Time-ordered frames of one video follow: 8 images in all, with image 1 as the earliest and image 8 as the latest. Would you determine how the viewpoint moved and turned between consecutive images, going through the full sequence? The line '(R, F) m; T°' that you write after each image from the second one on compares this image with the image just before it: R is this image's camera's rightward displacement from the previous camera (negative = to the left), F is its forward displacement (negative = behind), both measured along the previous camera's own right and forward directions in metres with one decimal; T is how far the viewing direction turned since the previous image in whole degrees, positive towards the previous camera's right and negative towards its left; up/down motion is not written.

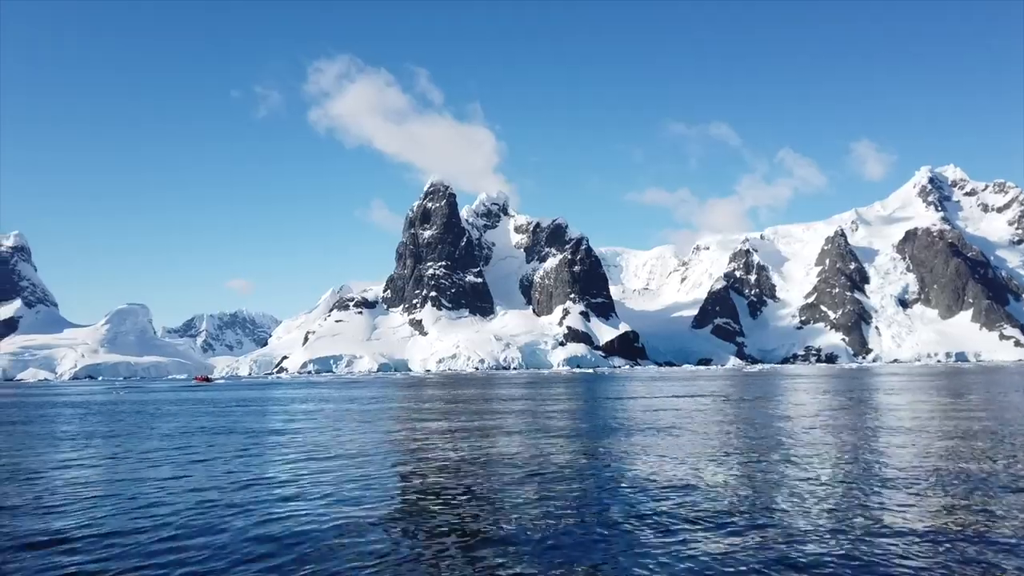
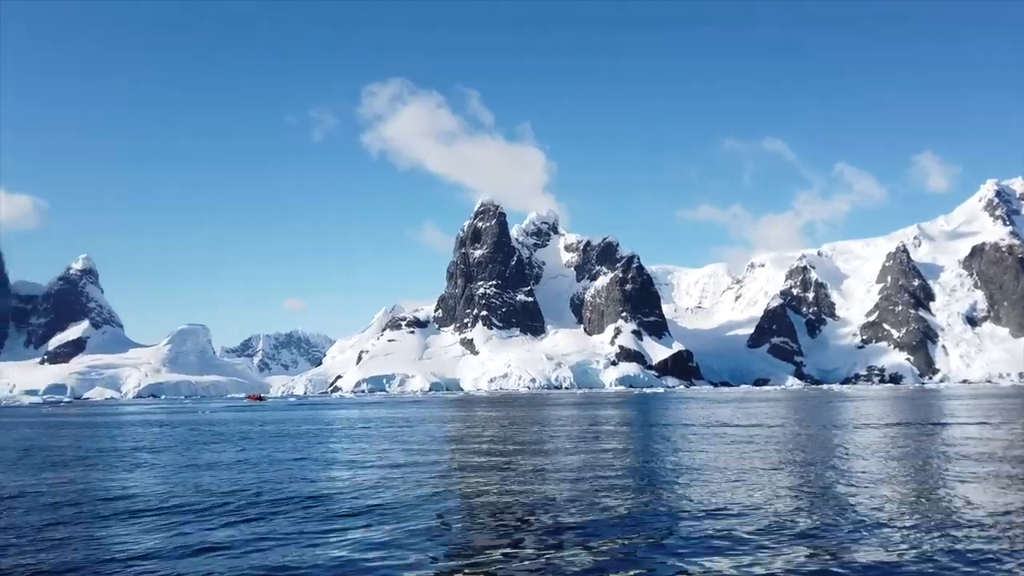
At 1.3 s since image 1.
(-0.3, +0.7) m; -4°
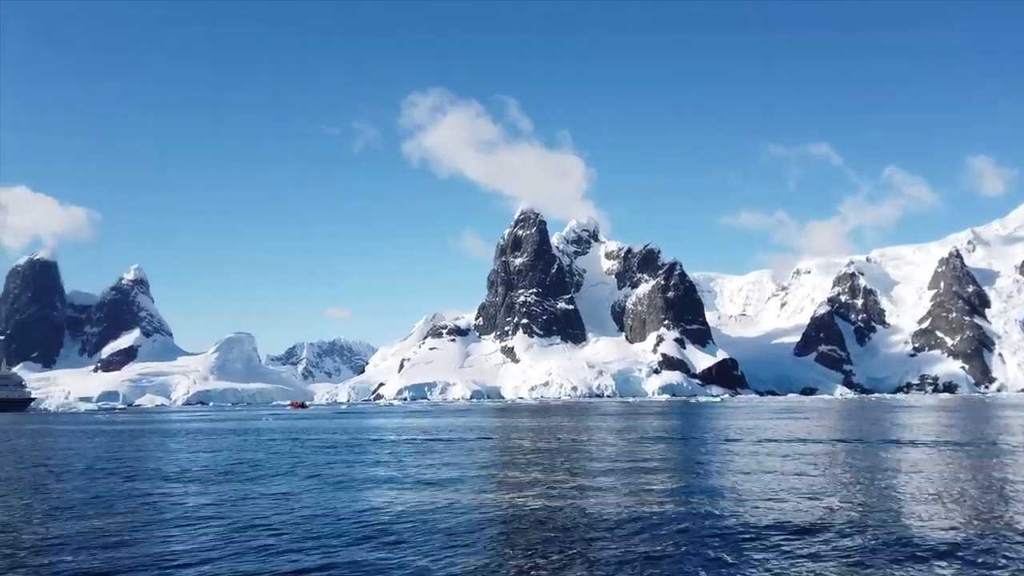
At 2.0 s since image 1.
(-0.2, +0.7) m; -3°
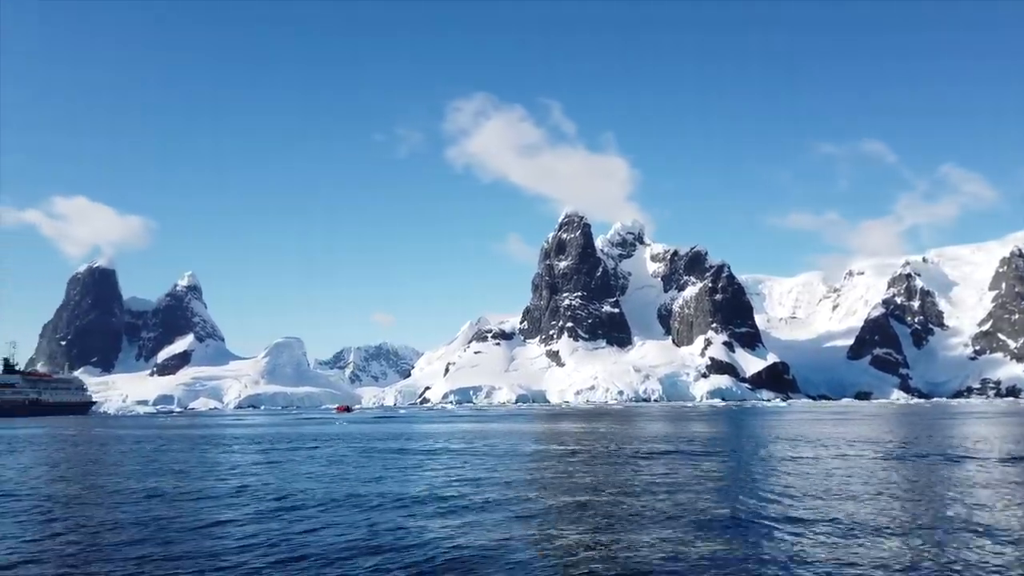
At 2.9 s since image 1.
(-0.2, +0.9) m; -3°
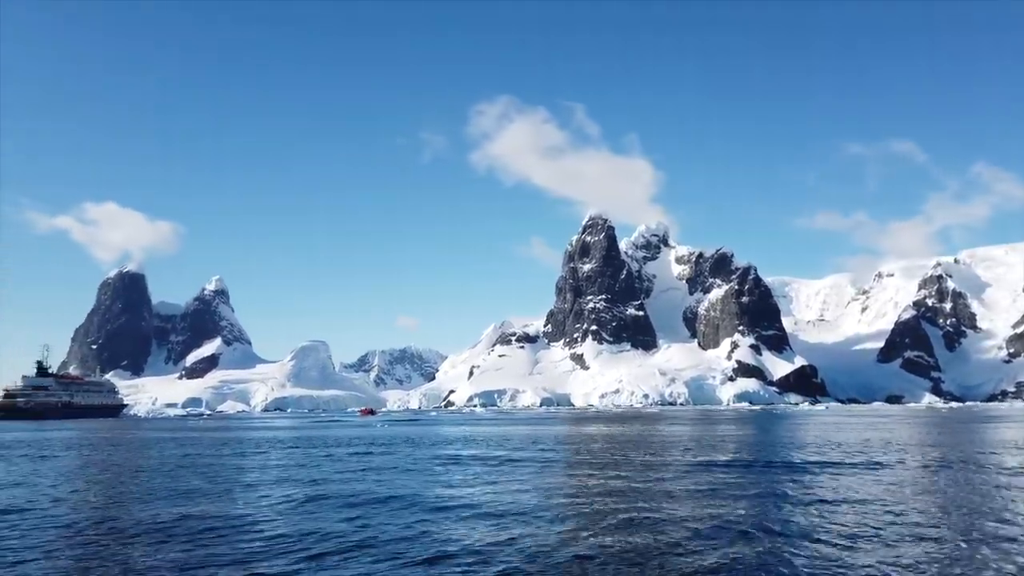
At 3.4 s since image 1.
(-0.1, +0.6) m; -2°
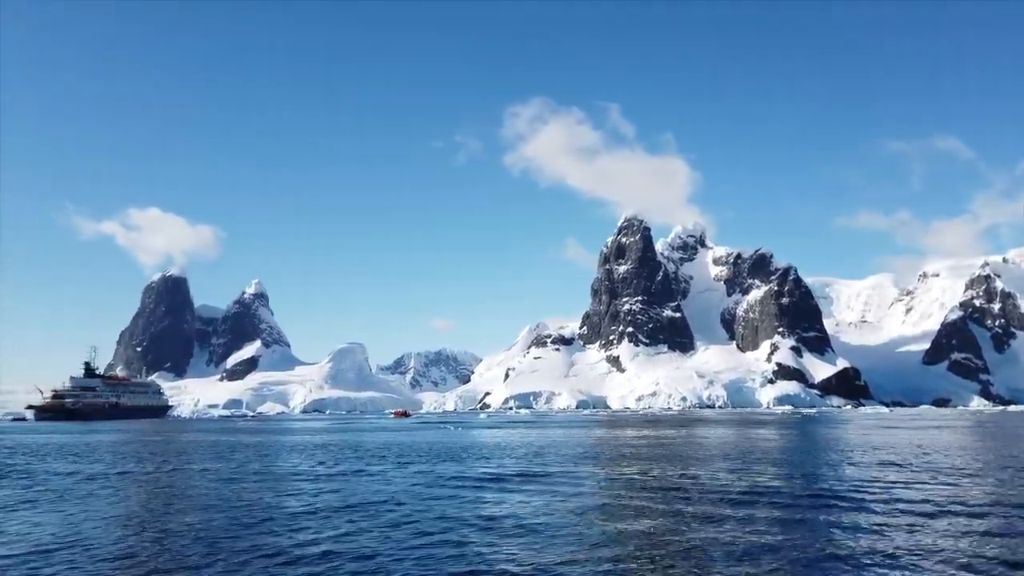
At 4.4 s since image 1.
(-0.2, +0.7) m; -3°
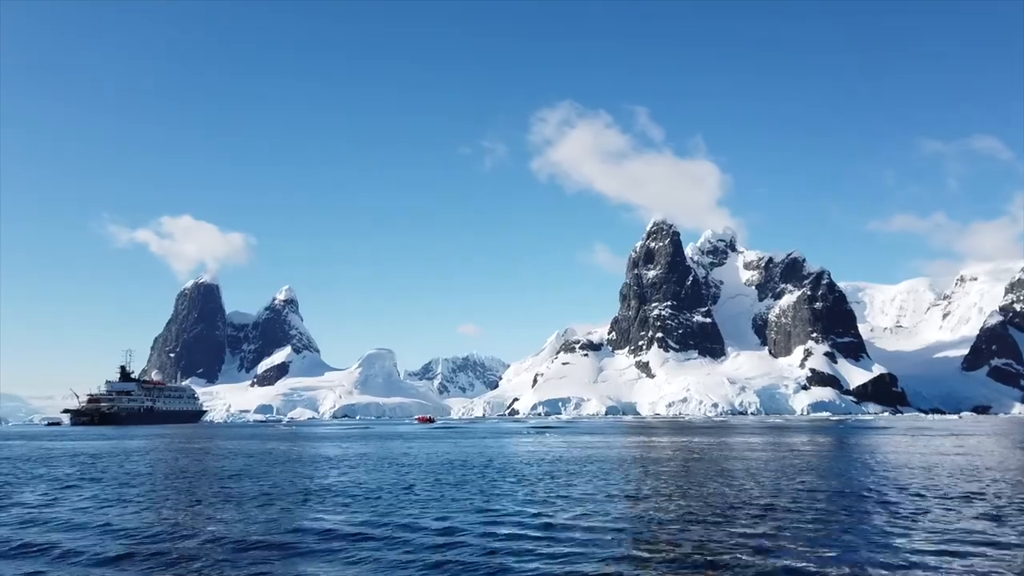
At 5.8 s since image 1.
(-0.3, +1.2) m; -2°
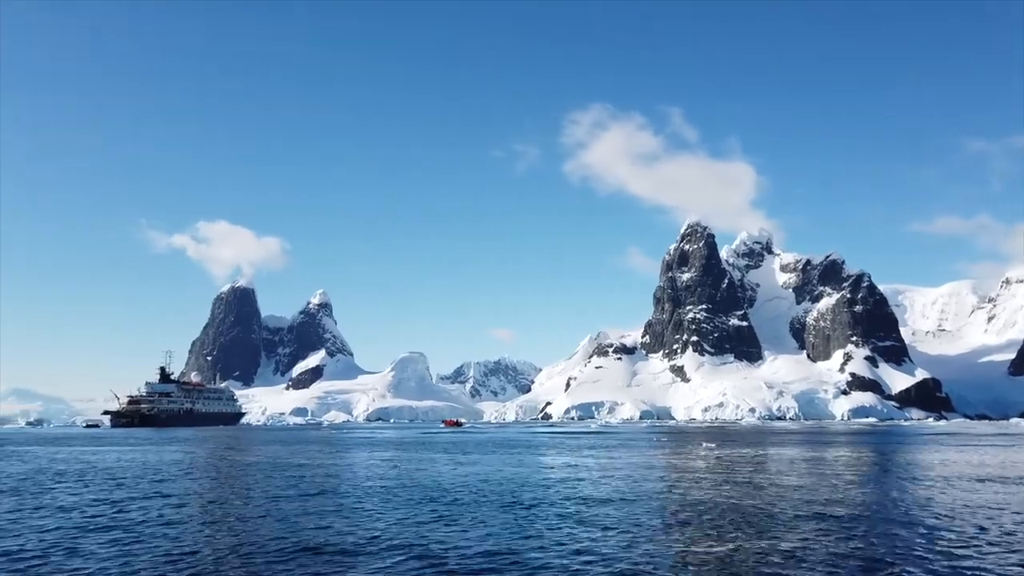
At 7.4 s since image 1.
(-0.2, +1.2) m; -2°
